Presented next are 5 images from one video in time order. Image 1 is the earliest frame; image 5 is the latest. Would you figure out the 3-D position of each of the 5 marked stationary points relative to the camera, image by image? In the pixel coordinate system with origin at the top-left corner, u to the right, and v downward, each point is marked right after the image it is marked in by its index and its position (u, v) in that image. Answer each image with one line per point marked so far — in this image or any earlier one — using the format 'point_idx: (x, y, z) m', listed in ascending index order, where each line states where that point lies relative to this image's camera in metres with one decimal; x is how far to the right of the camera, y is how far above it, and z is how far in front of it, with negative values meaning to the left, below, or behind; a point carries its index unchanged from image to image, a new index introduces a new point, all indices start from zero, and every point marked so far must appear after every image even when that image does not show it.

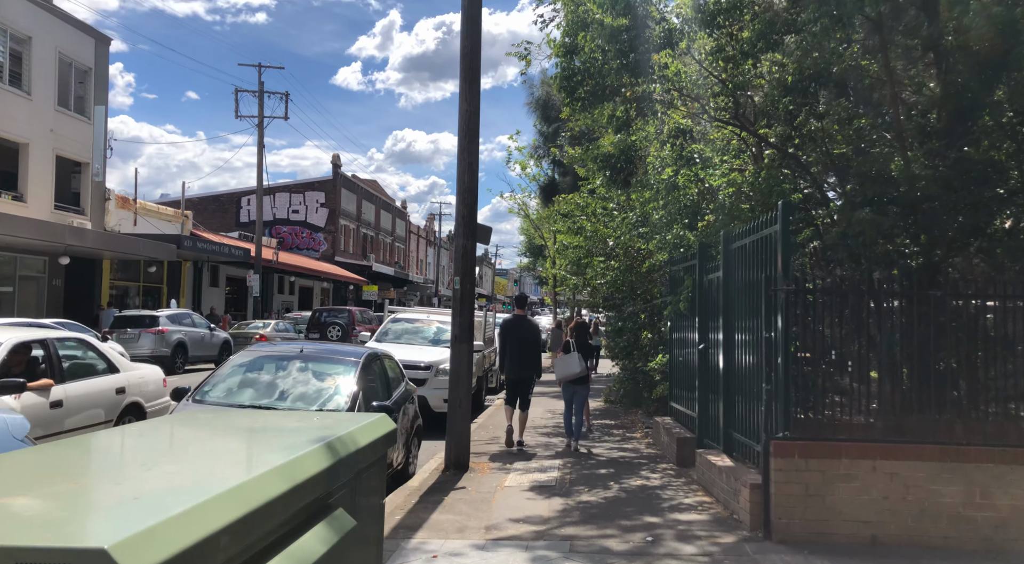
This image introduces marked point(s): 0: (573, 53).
0: (+0.7, +2.7, +9.6) m
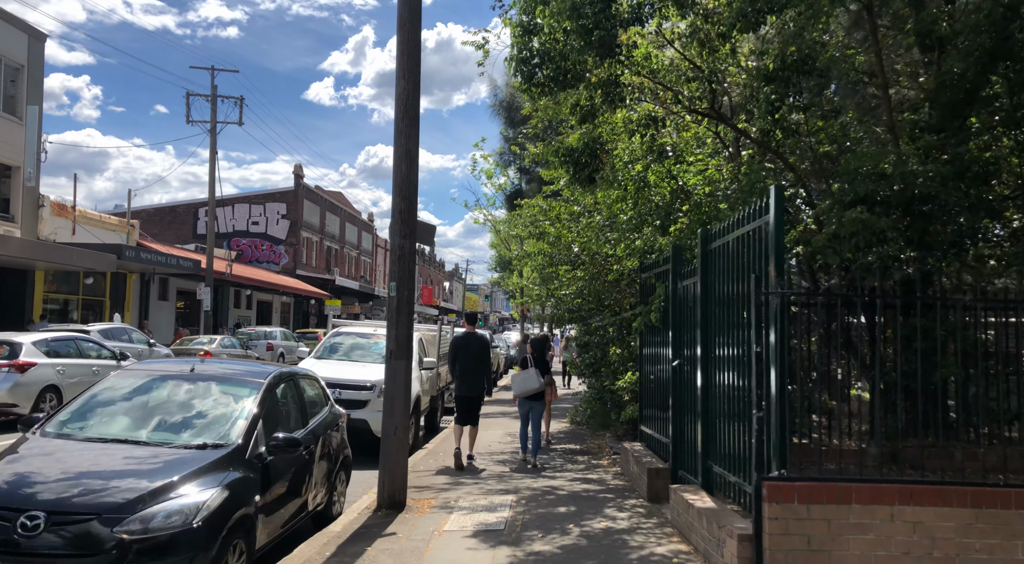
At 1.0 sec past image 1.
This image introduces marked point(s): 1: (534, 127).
0: (+0.2, +2.6, +8.6) m
1: (+0.3, +2.1, +10.9) m
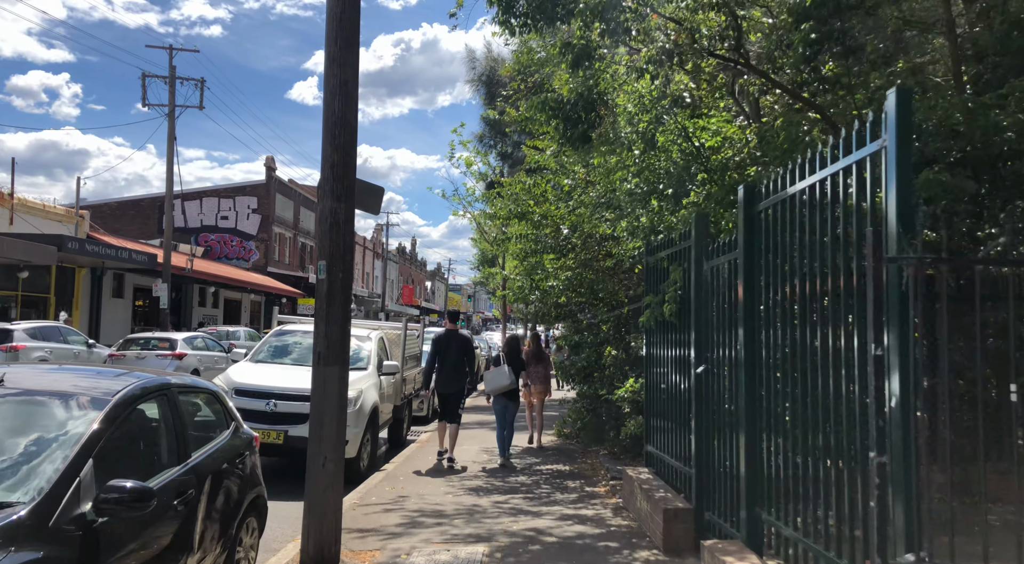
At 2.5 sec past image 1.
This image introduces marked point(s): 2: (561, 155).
0: (0.0, +2.8, +6.9) m
1: (+0.1, +2.2, +9.2) m
2: (+0.5, +1.4, +9.2) m
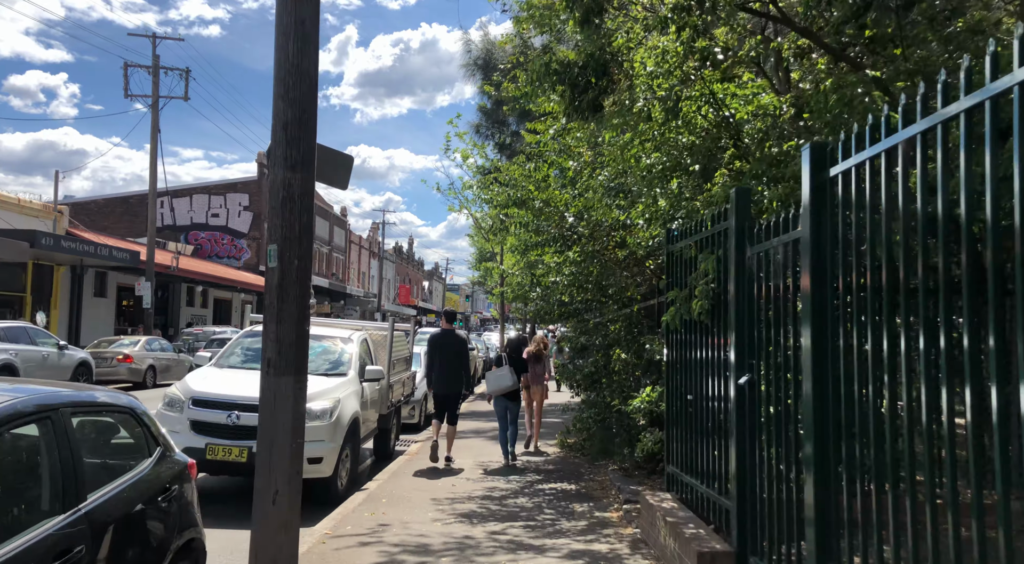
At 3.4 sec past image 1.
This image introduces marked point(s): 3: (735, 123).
0: (0.0, +2.8, +5.9) m
1: (0.0, +2.3, +8.2) m
2: (+0.5, +1.5, +8.2) m
3: (+1.6, +1.2, +5.9) m
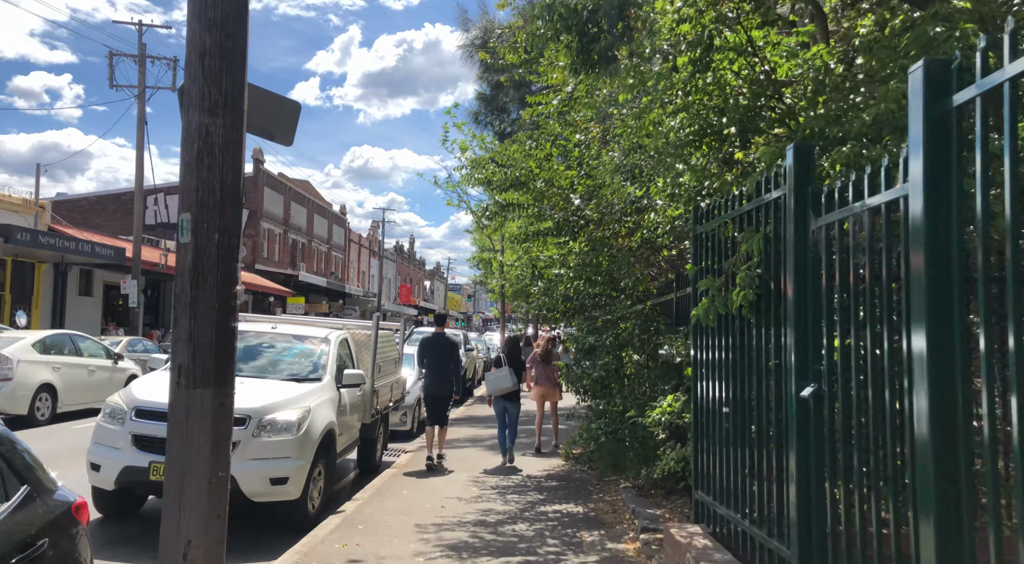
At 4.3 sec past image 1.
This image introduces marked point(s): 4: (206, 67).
0: (0.0, +2.9, +4.9) m
1: (0.0, +2.4, +7.2) m
2: (+0.5, +1.5, +7.2) m
3: (+1.6, +1.2, +4.9) m
4: (-1.1, +0.8, +3.0) m
